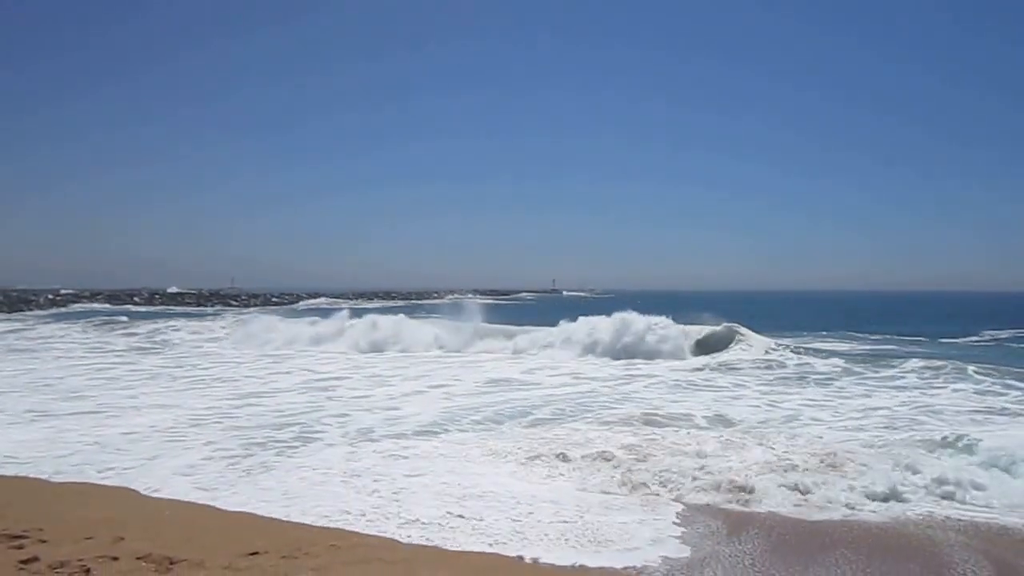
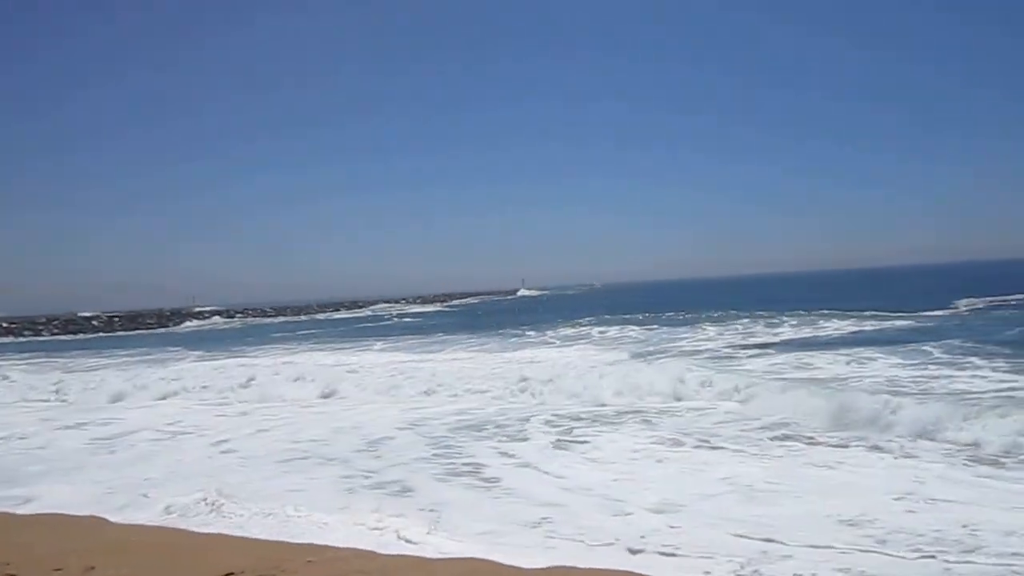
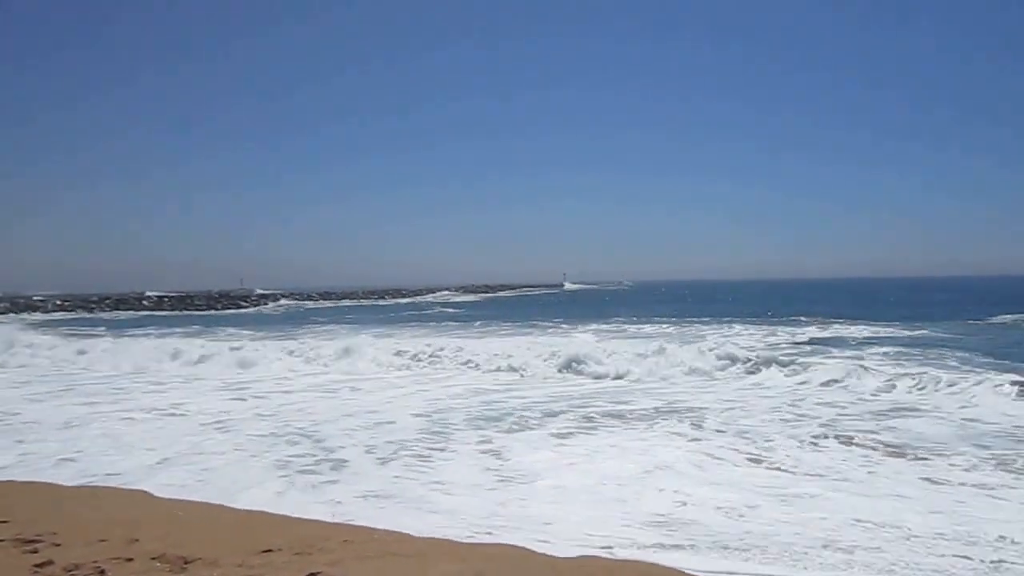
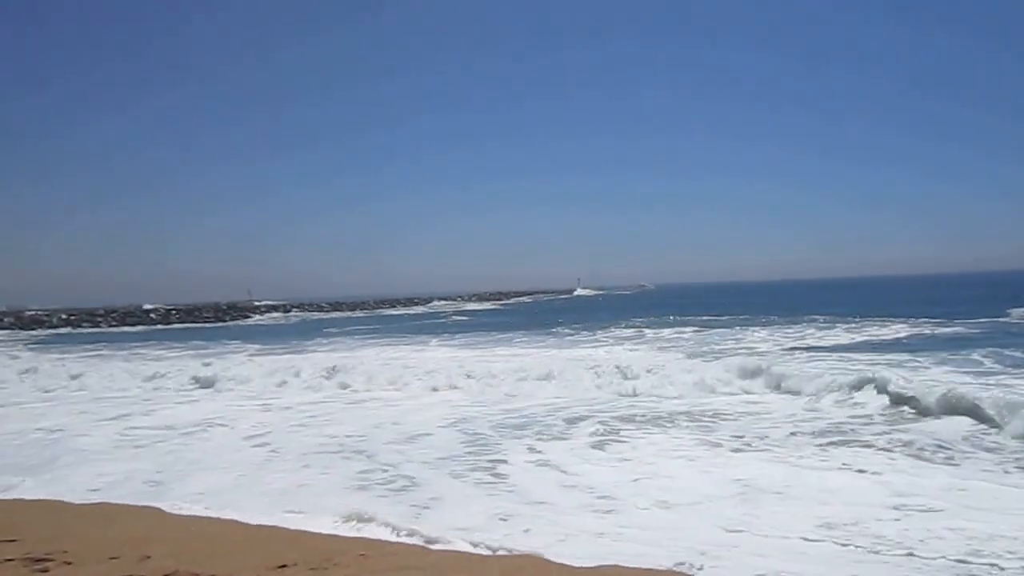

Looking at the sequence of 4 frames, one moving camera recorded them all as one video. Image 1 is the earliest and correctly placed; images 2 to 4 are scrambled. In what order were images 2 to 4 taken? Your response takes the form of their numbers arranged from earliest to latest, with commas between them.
3, 4, 2
